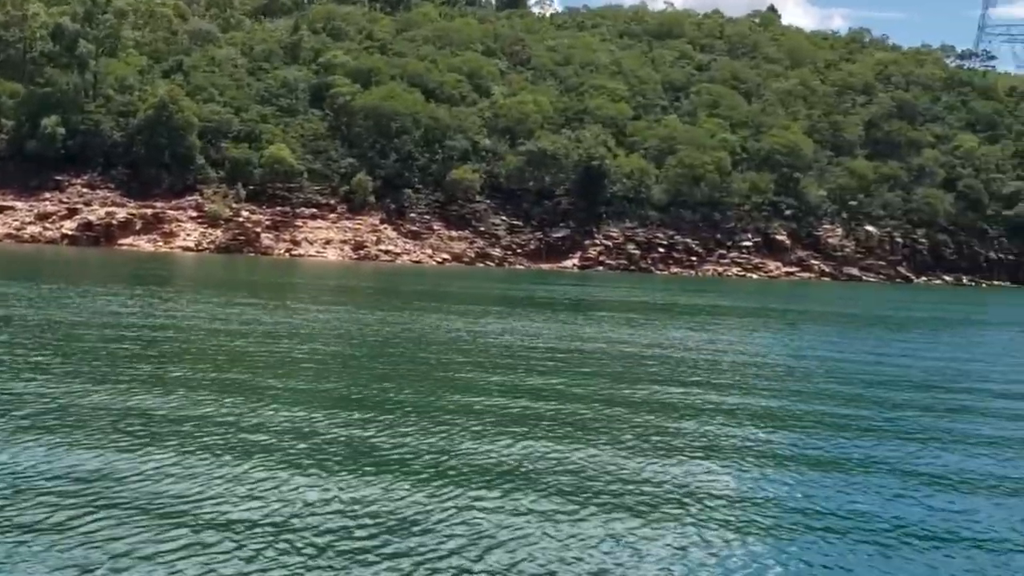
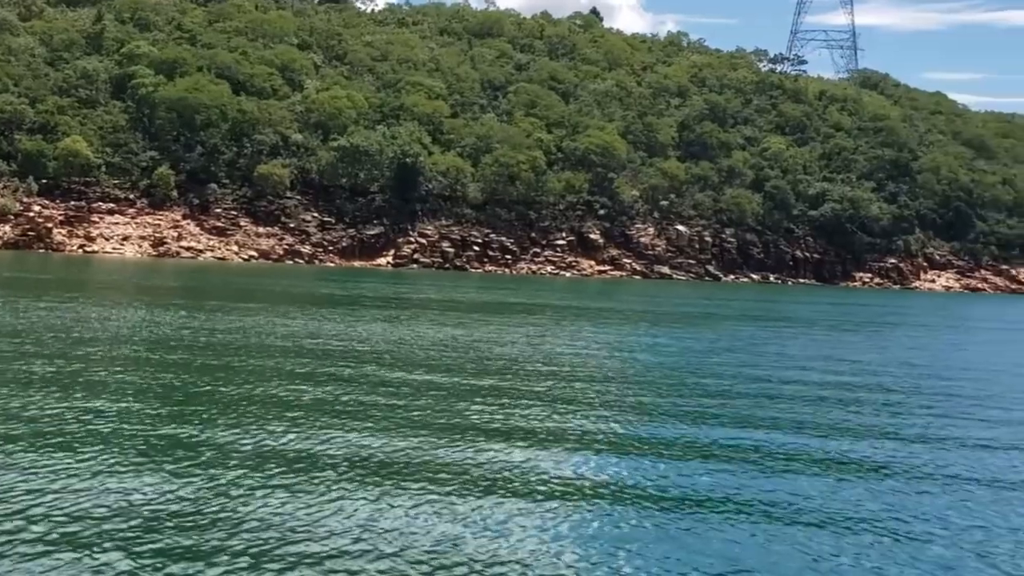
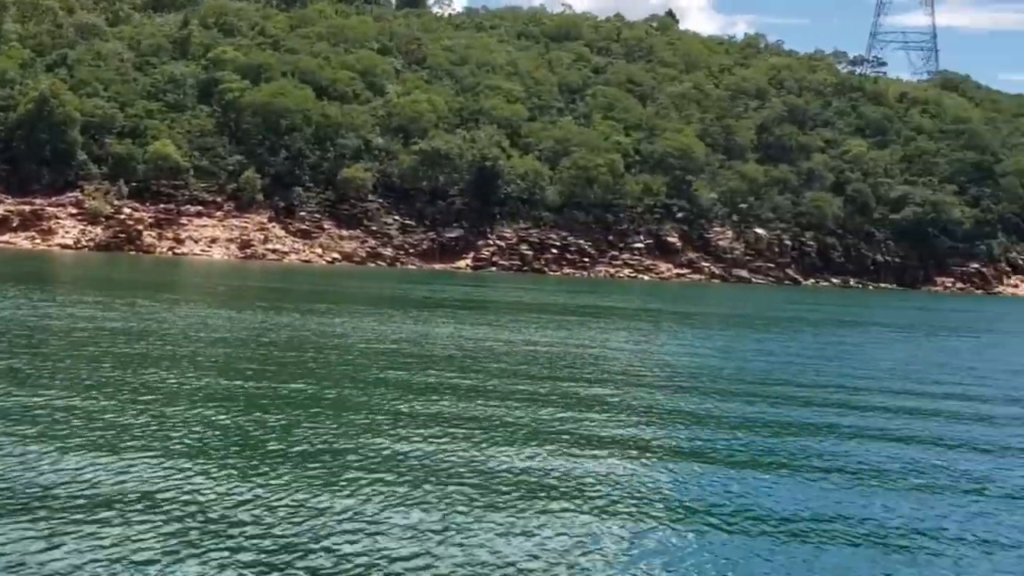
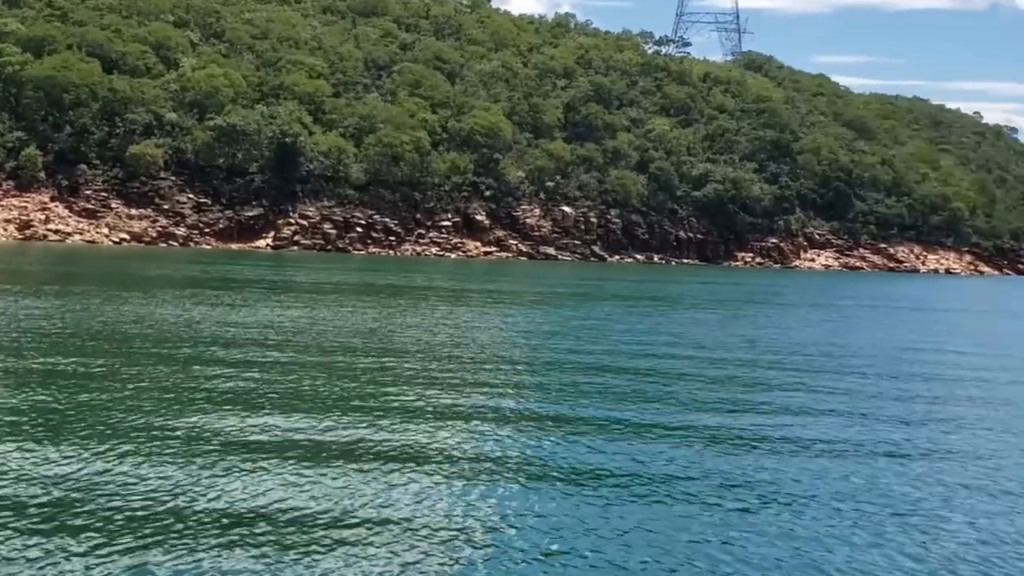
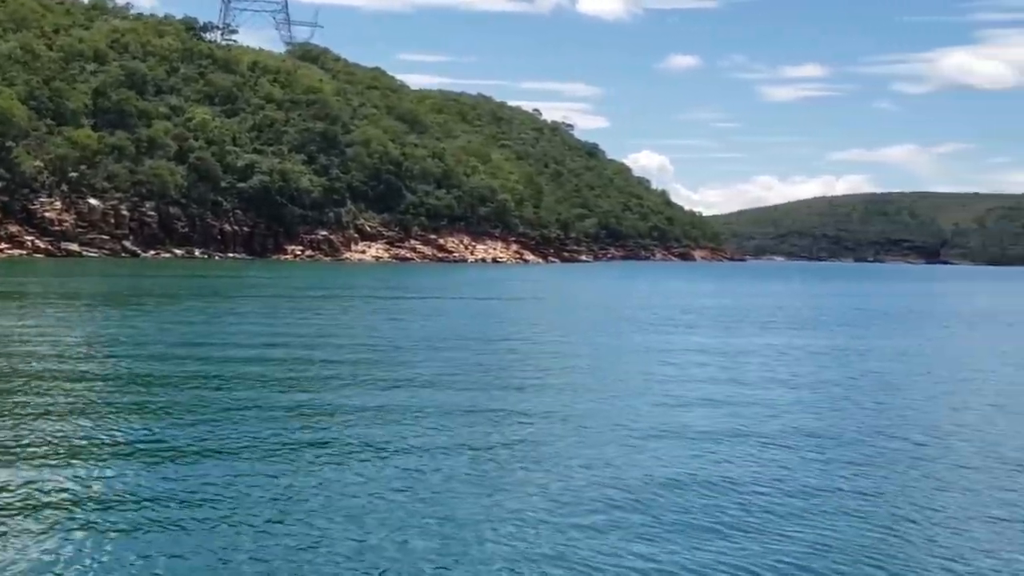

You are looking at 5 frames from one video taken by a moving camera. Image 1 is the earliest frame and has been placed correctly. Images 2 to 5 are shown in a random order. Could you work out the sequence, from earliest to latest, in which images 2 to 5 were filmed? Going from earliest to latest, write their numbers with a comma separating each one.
3, 2, 4, 5
